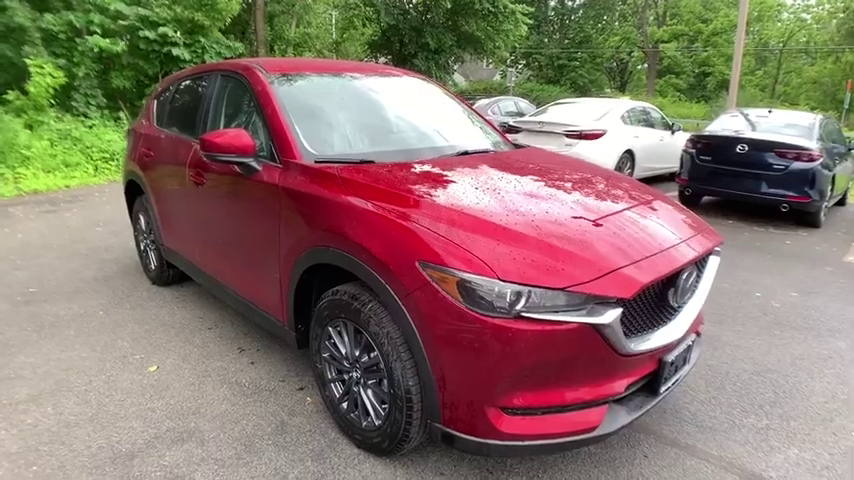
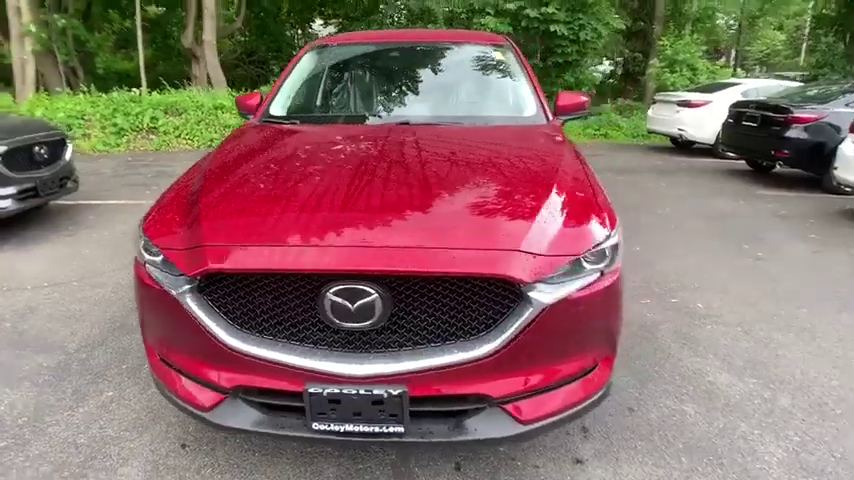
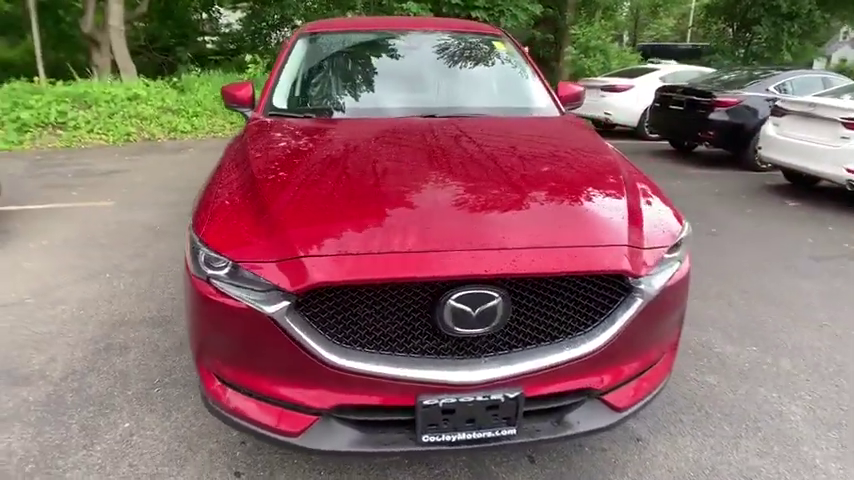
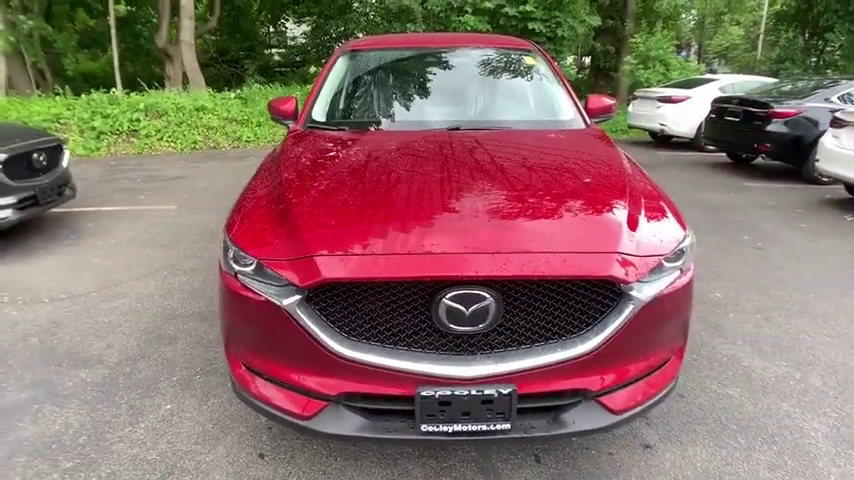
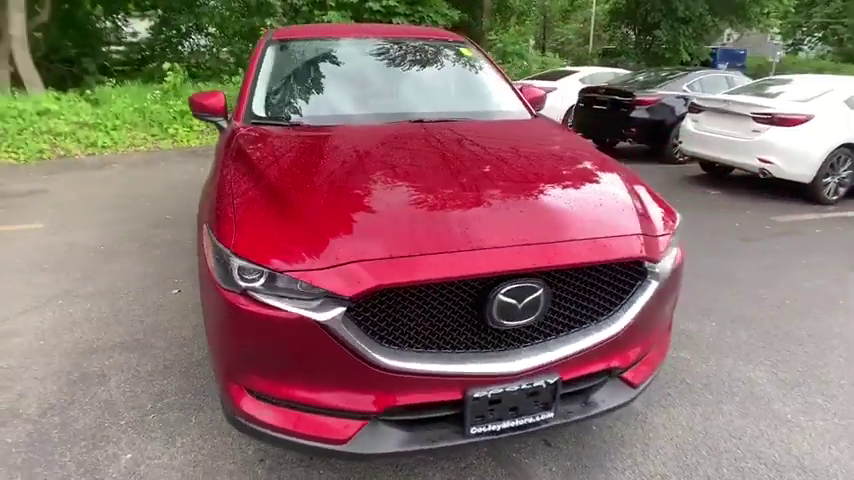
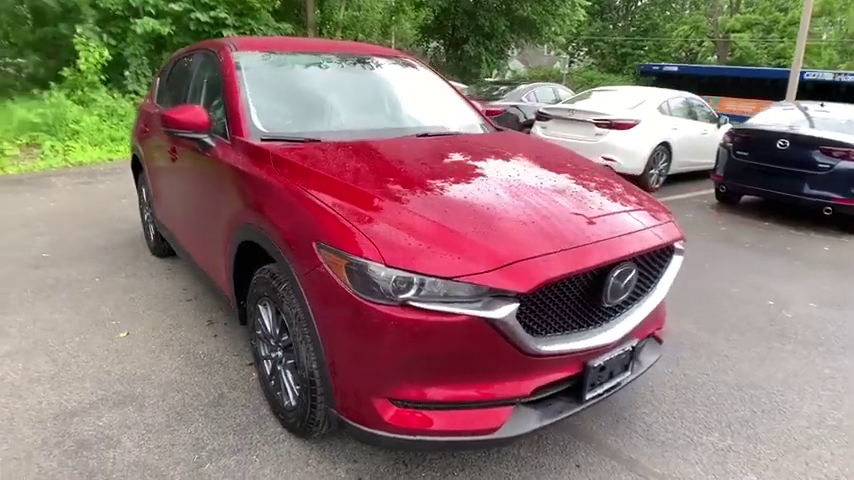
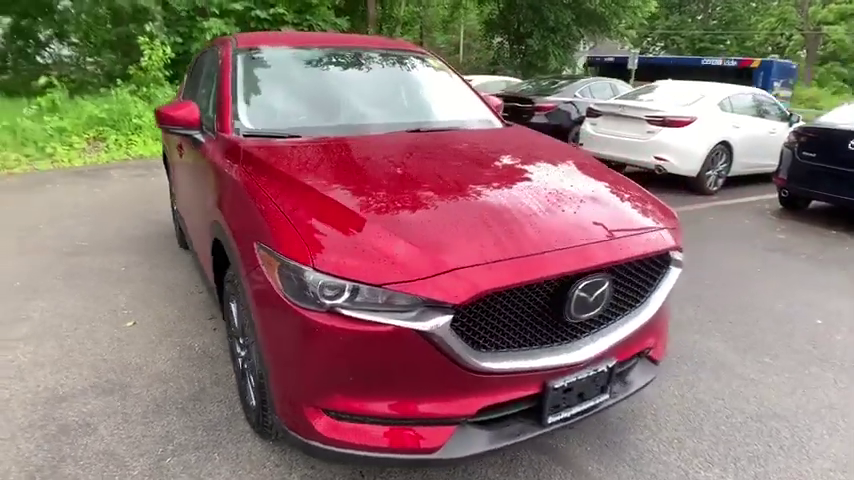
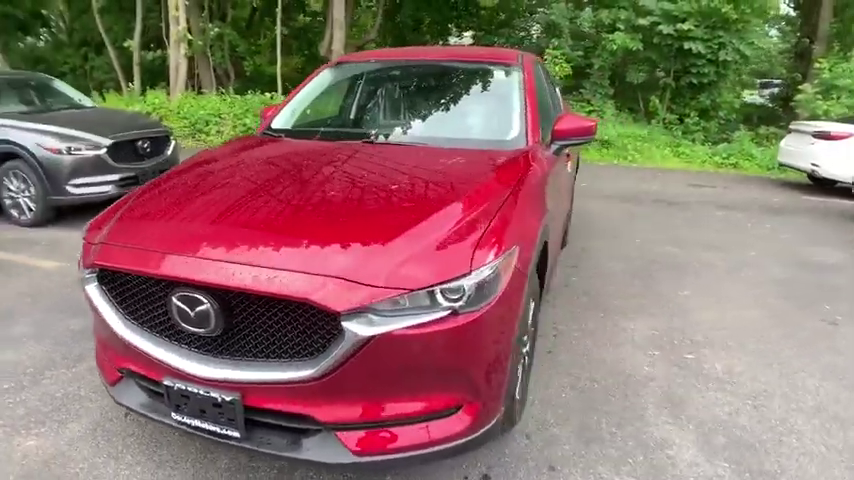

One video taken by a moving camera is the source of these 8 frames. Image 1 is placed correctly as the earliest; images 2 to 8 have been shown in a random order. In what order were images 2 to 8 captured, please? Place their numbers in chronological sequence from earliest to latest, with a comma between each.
6, 7, 5, 3, 4, 2, 8
